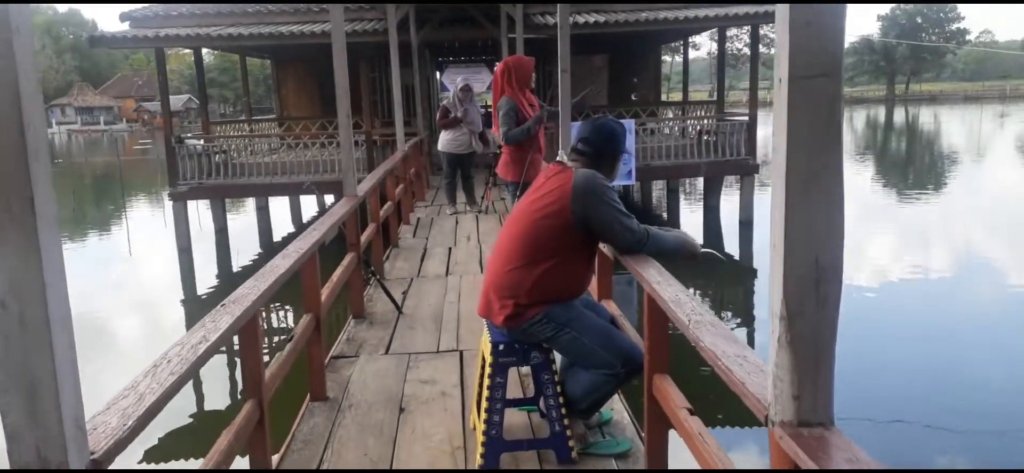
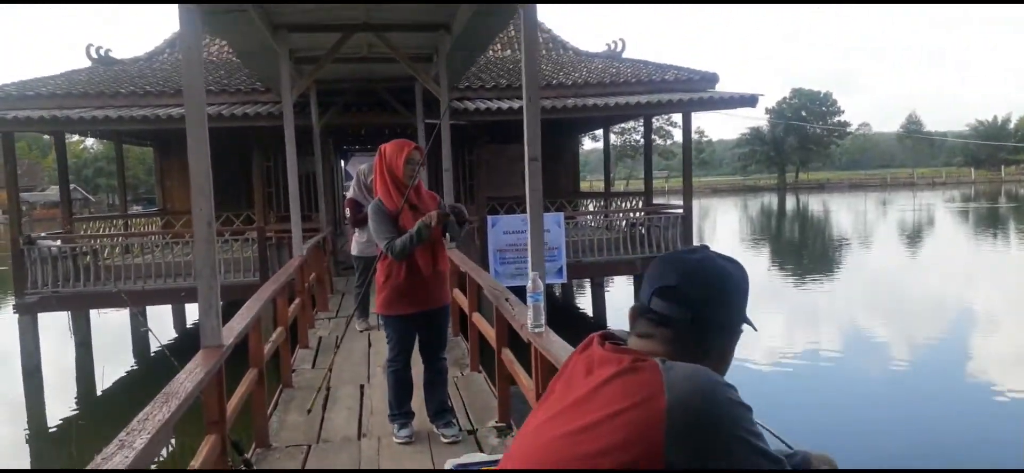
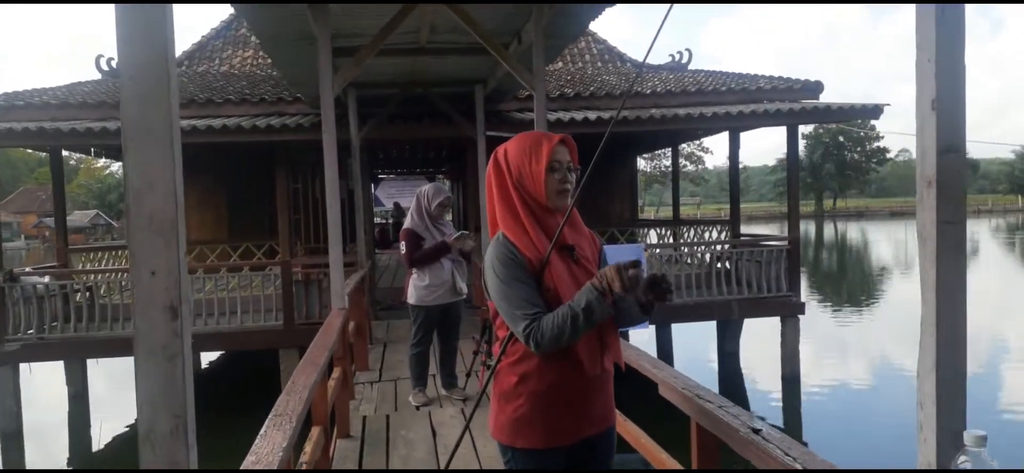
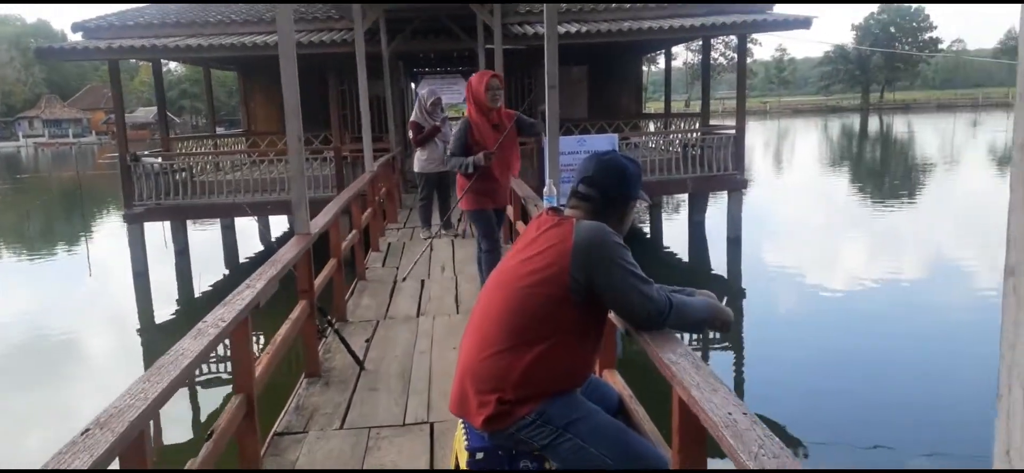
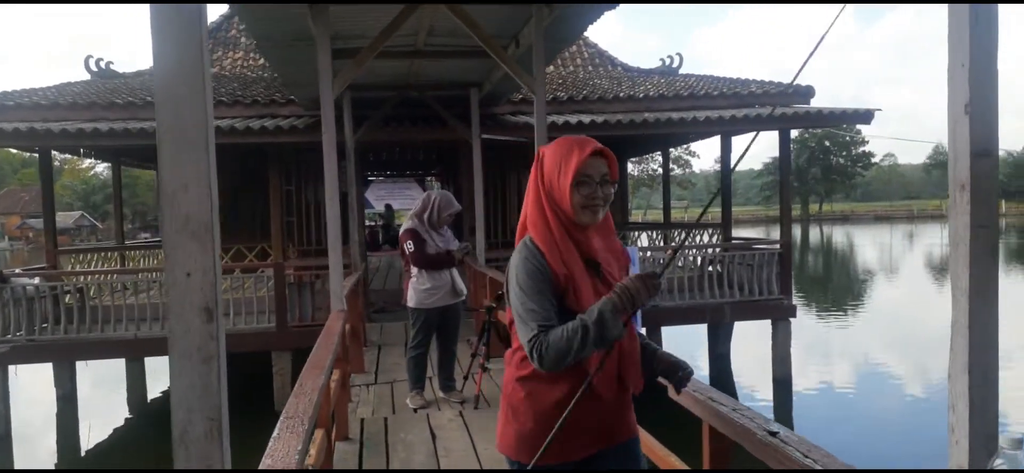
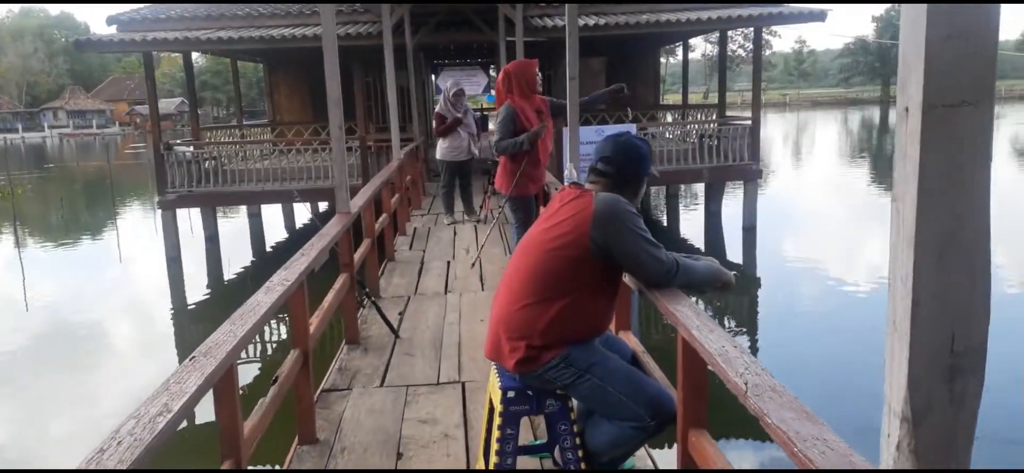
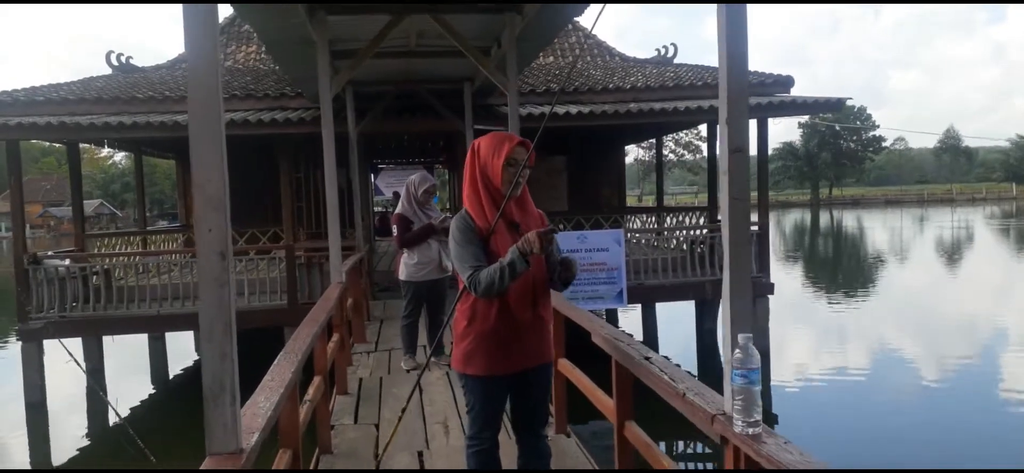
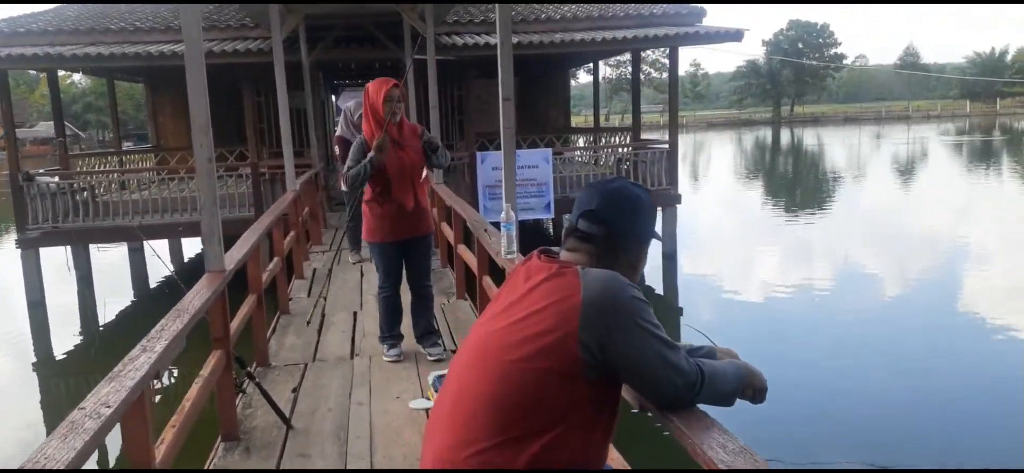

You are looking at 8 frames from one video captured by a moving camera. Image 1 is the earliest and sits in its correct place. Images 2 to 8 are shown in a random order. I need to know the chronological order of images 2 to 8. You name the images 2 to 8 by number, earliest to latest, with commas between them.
6, 4, 8, 2, 7, 3, 5
